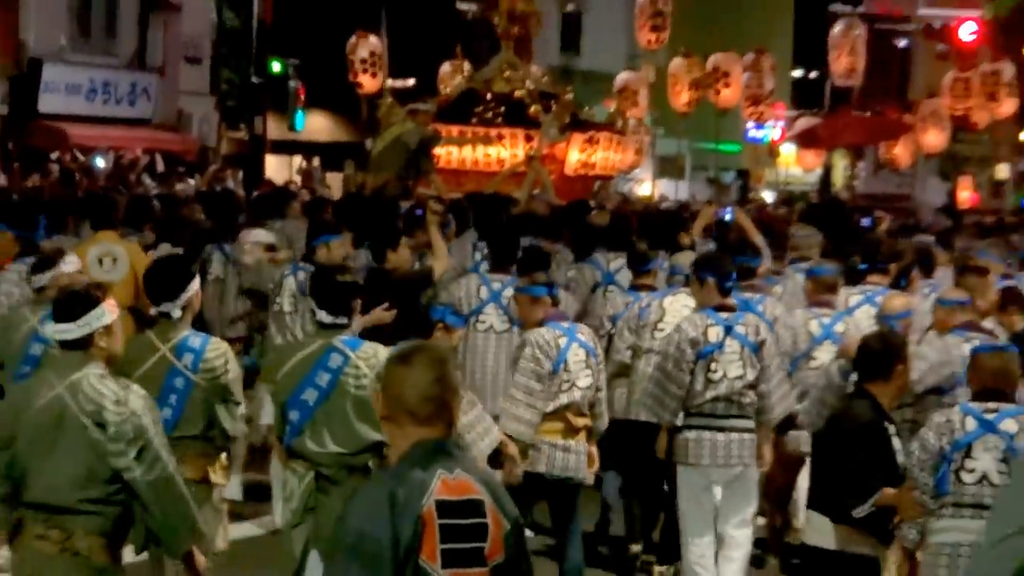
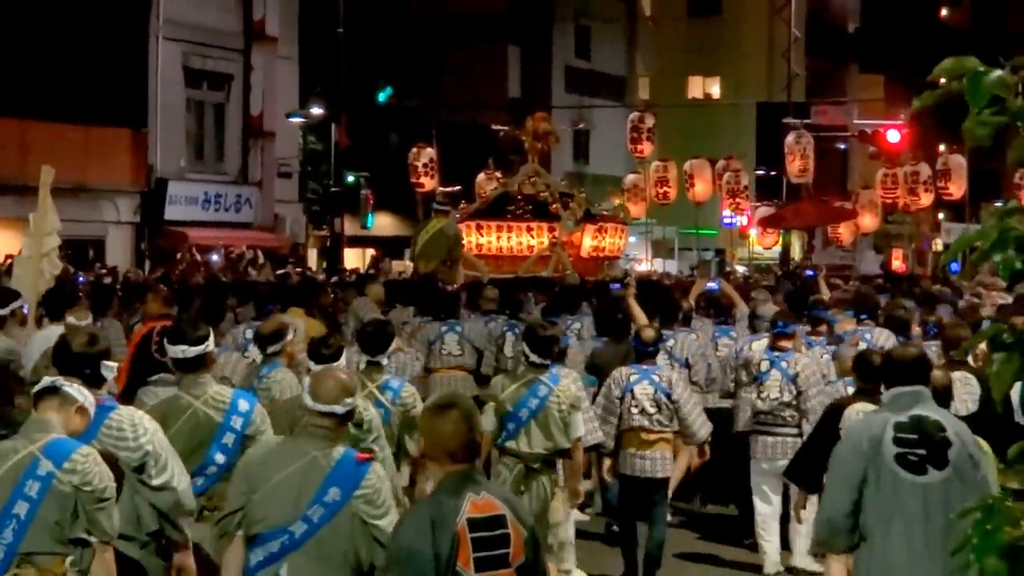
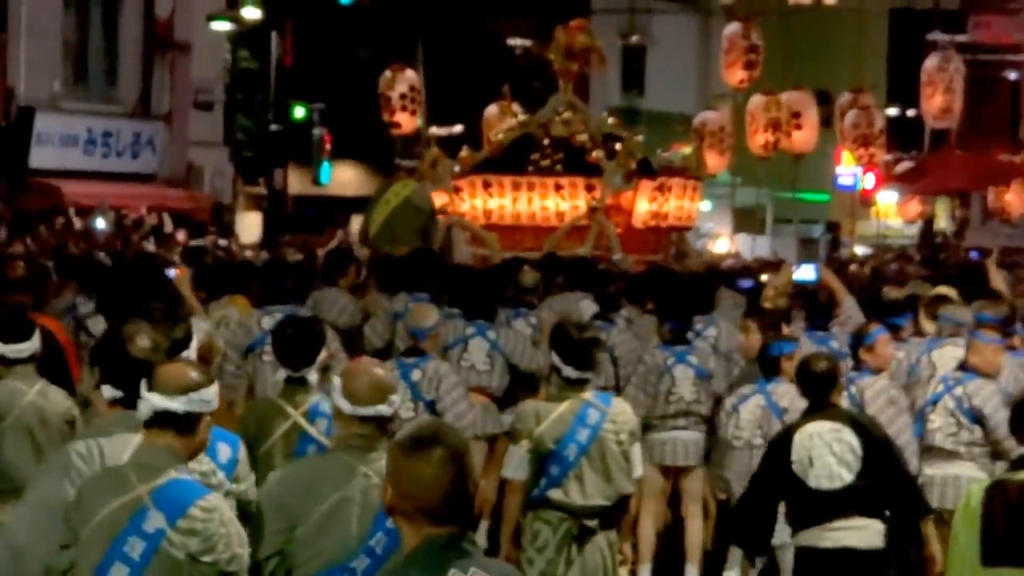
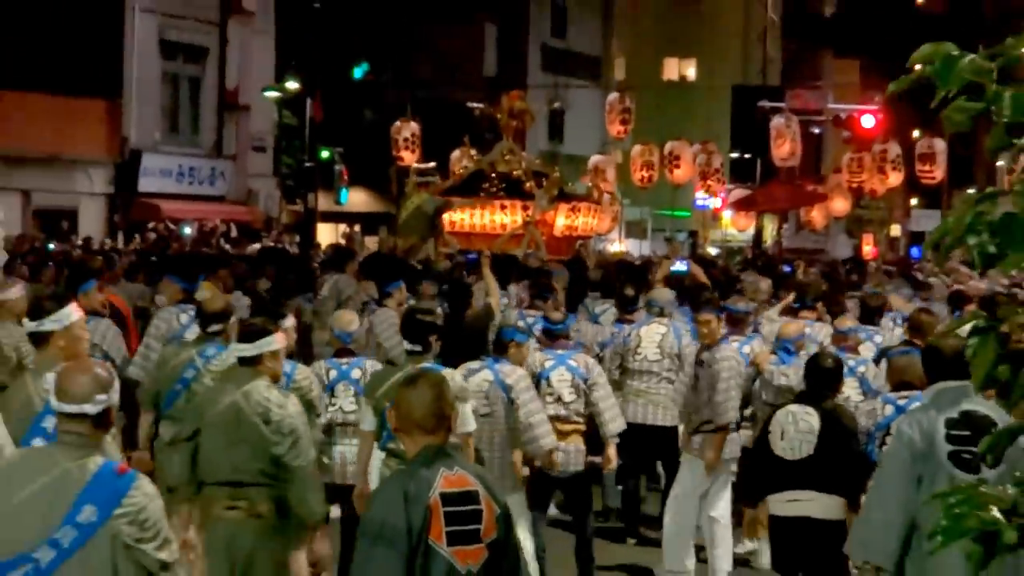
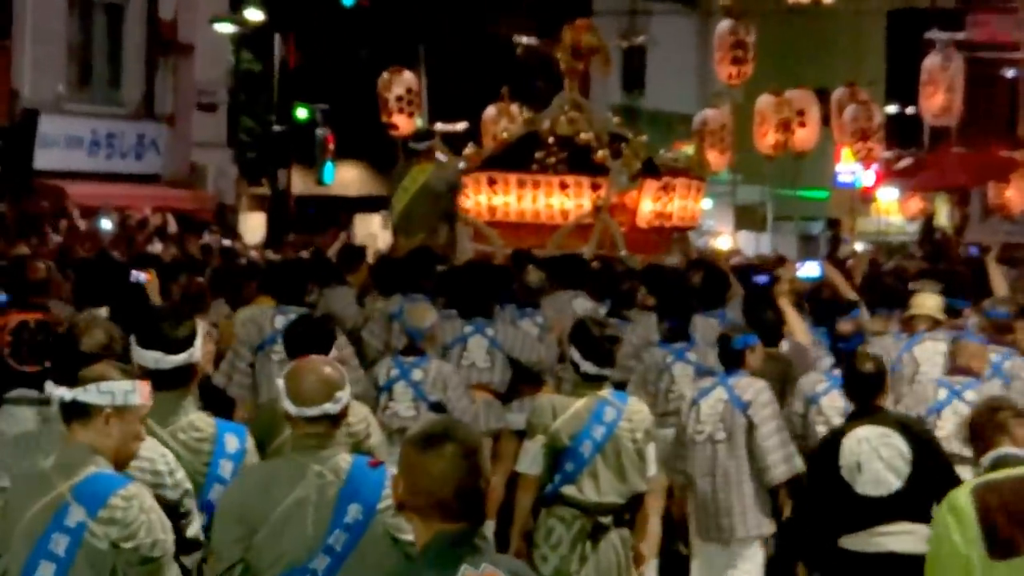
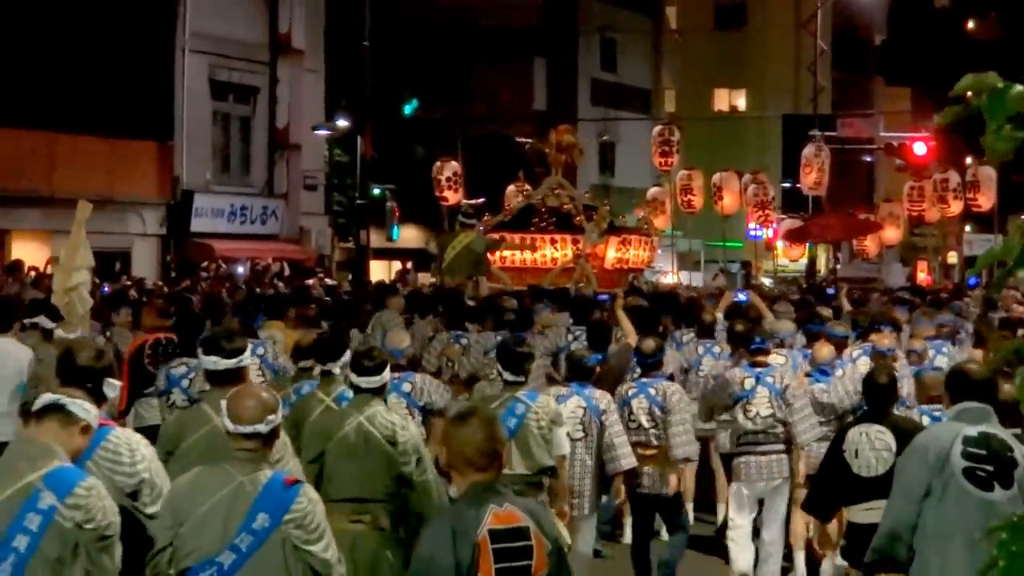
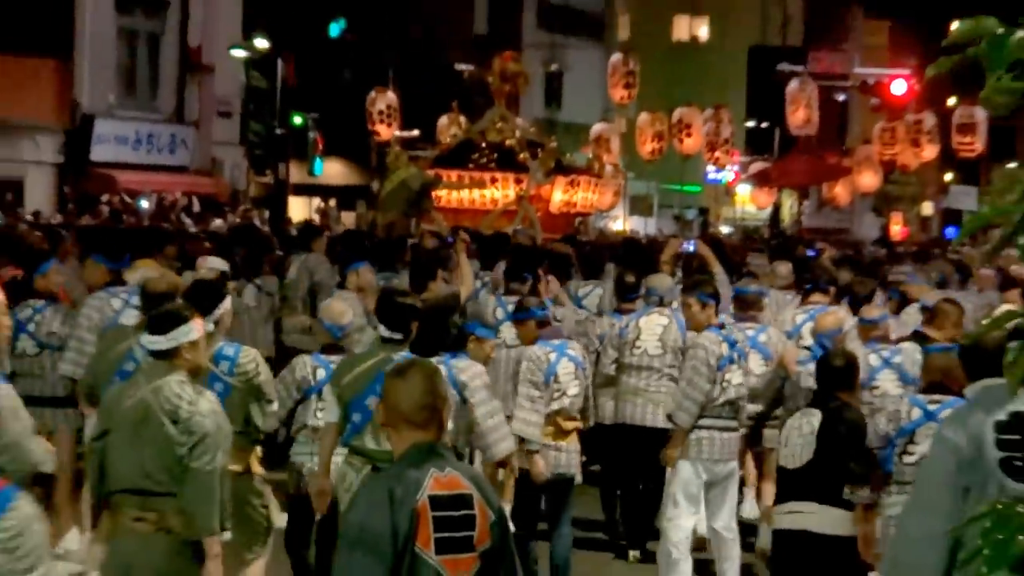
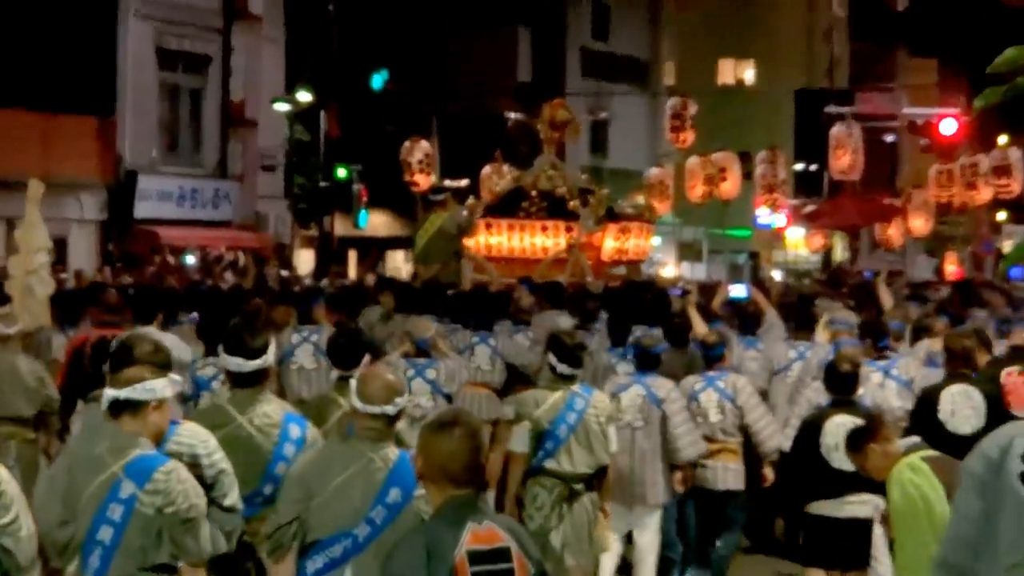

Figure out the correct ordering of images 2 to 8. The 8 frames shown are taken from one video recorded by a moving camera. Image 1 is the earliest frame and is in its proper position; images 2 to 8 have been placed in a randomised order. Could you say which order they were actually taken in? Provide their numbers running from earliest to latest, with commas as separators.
7, 4, 6, 2, 8, 5, 3
